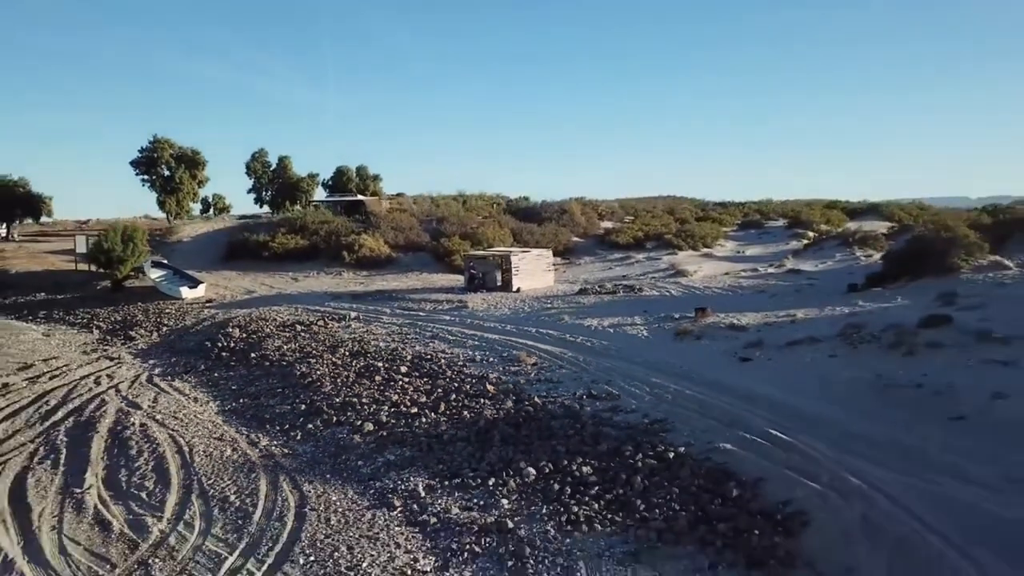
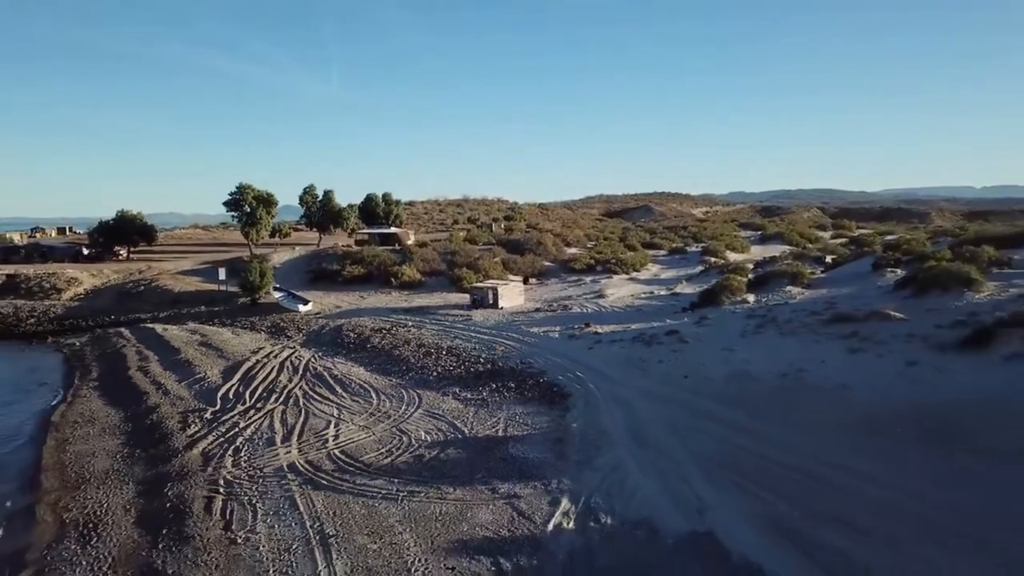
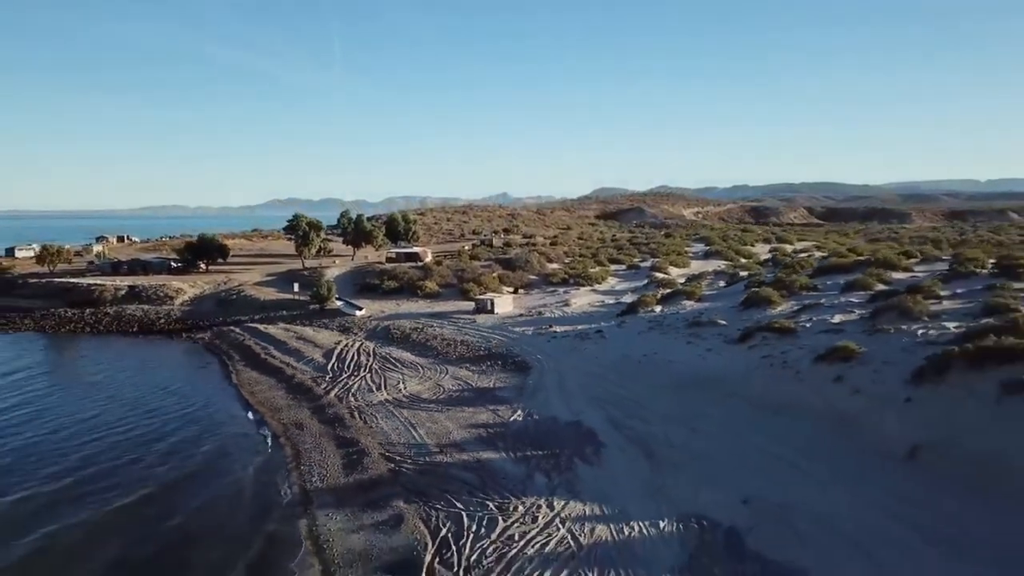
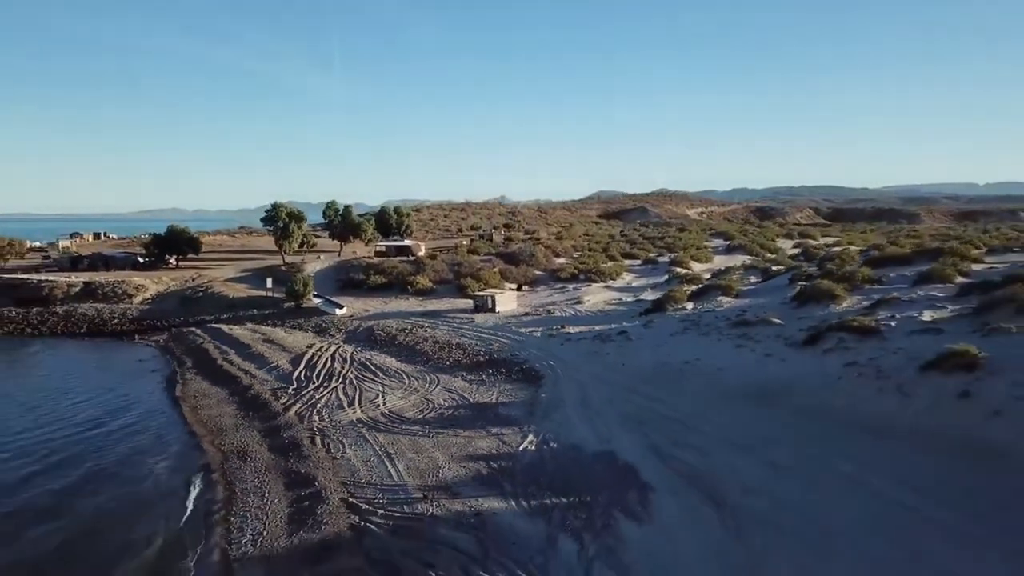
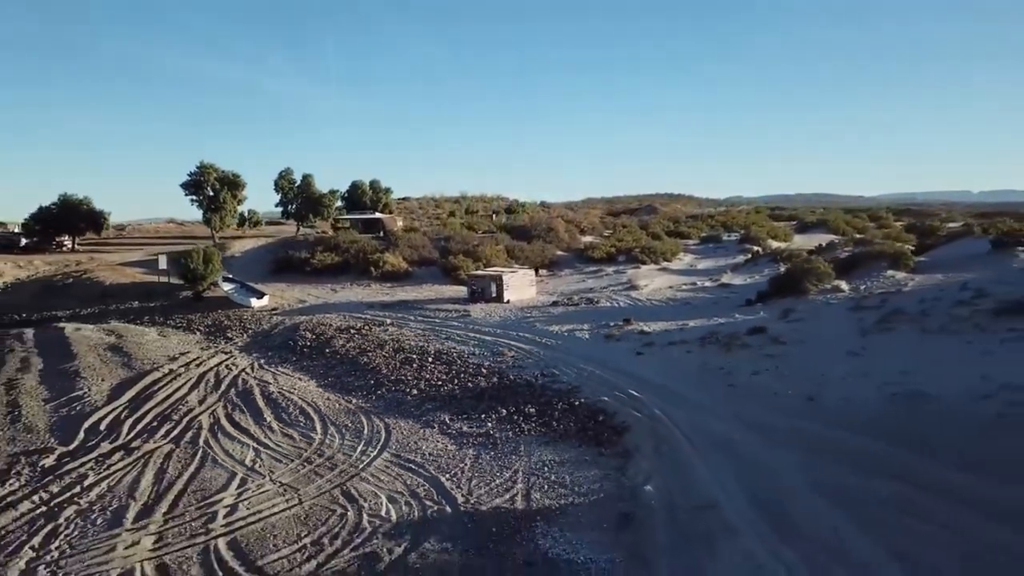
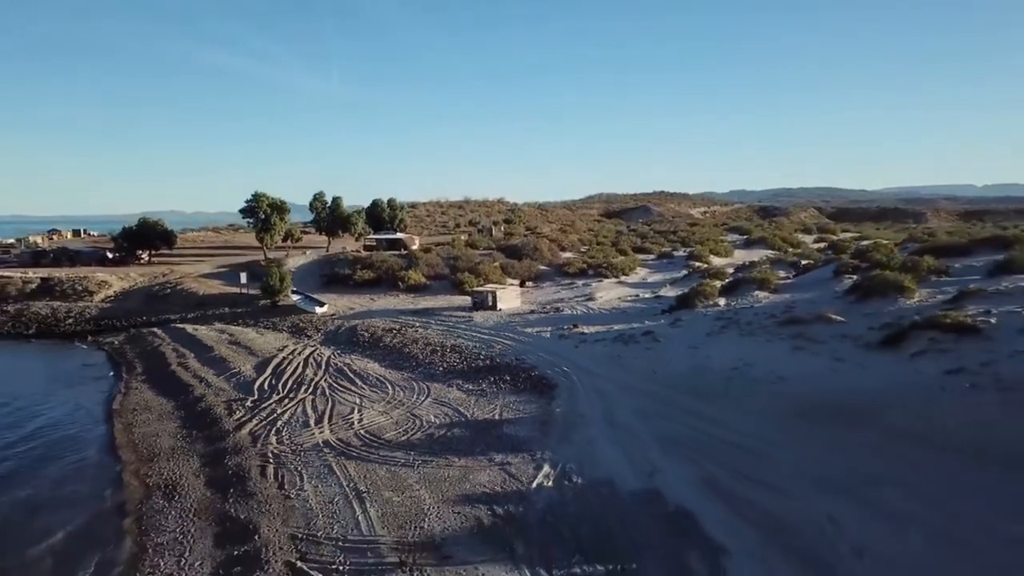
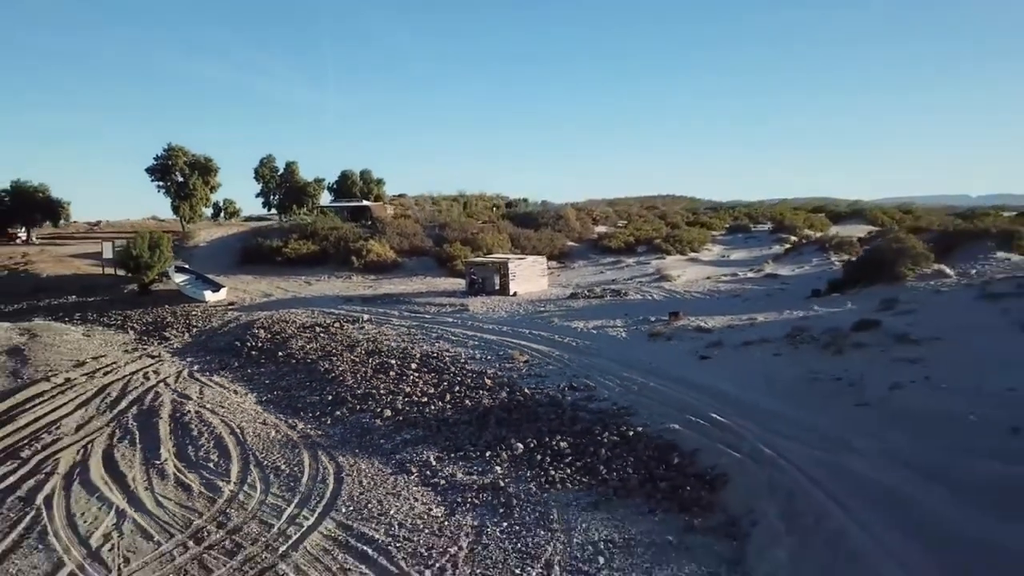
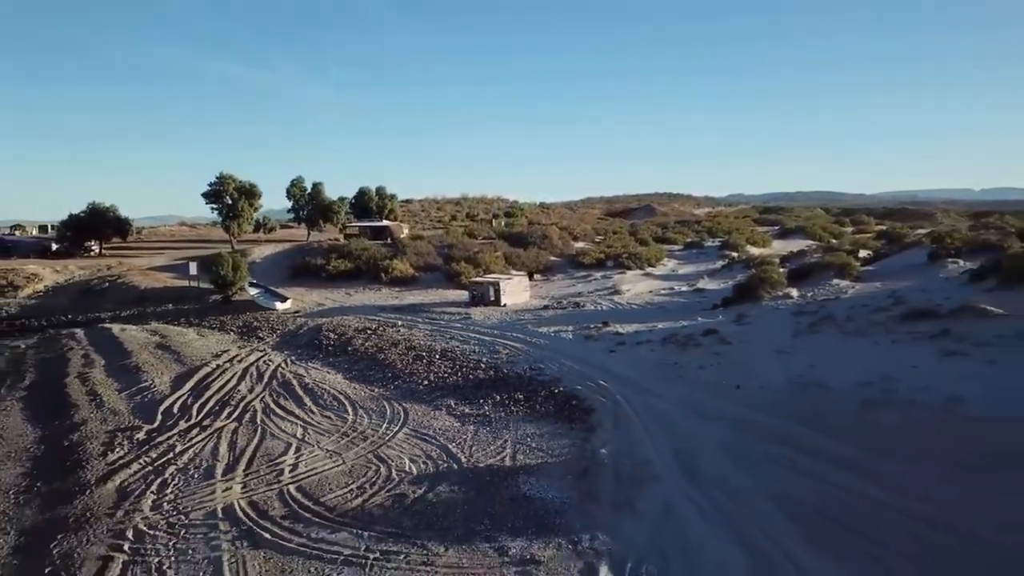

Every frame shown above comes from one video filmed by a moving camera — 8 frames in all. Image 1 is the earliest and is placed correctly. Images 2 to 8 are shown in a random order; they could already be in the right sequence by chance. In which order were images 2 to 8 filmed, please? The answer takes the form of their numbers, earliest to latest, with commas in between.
7, 5, 8, 2, 6, 4, 3
